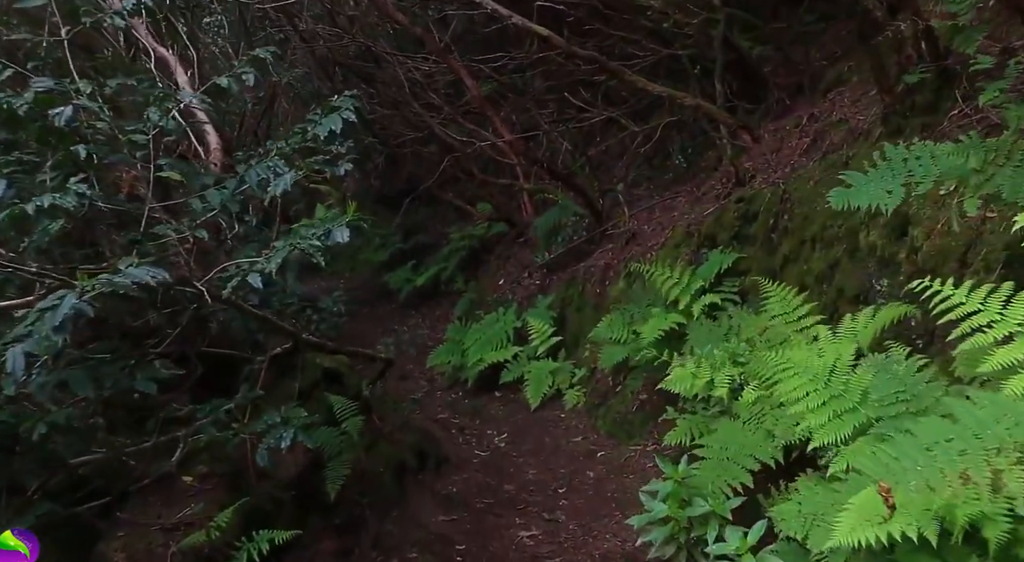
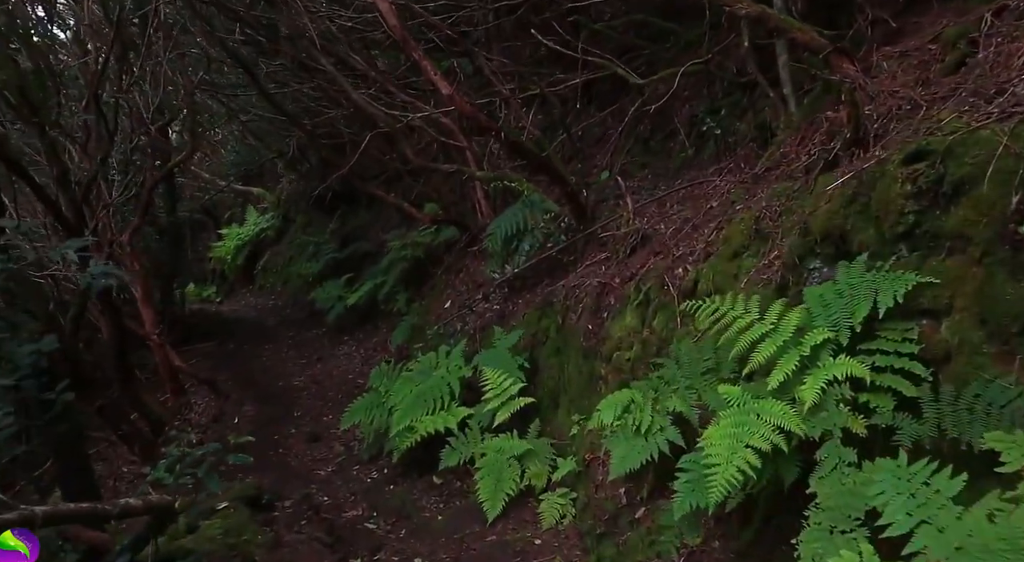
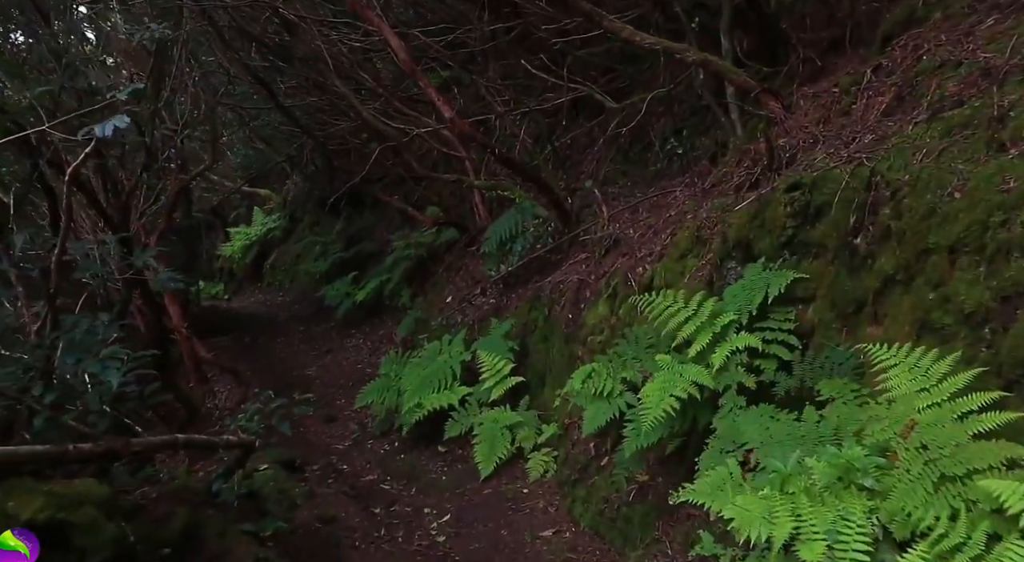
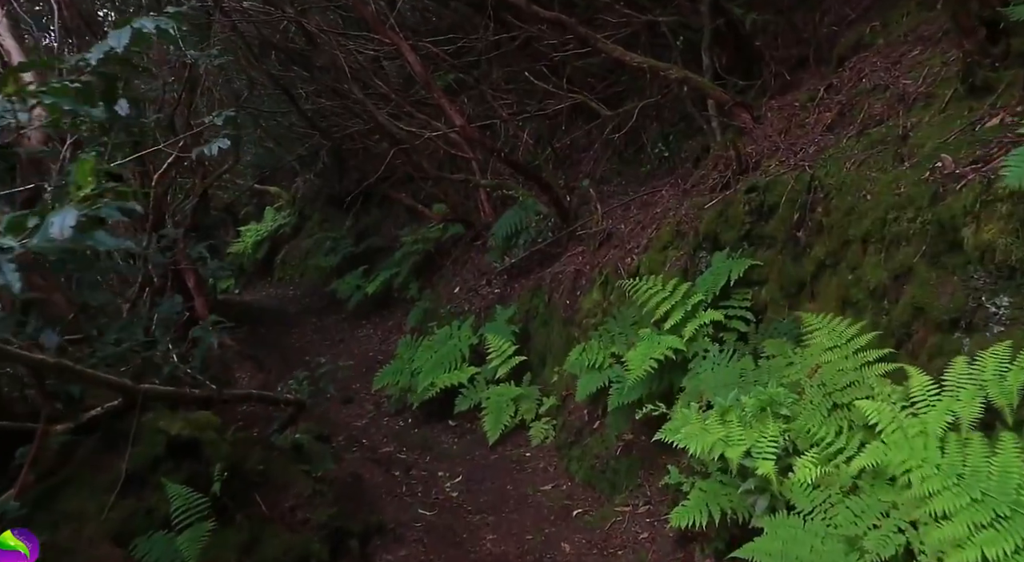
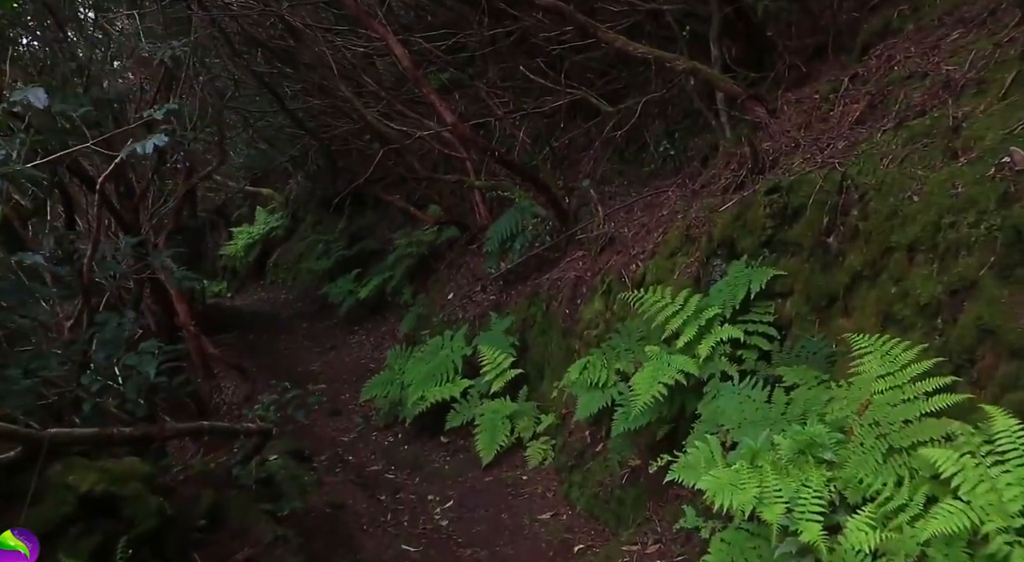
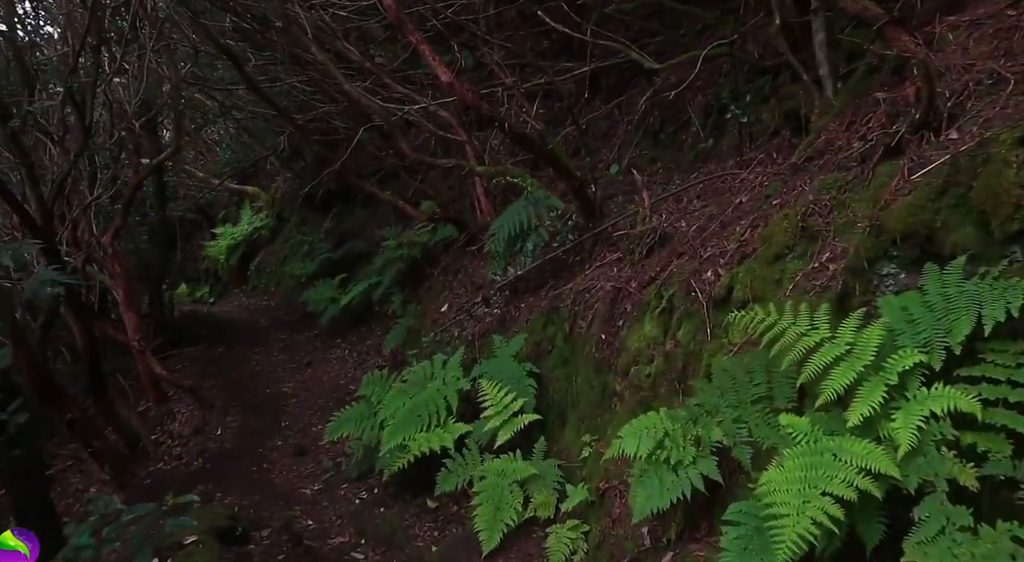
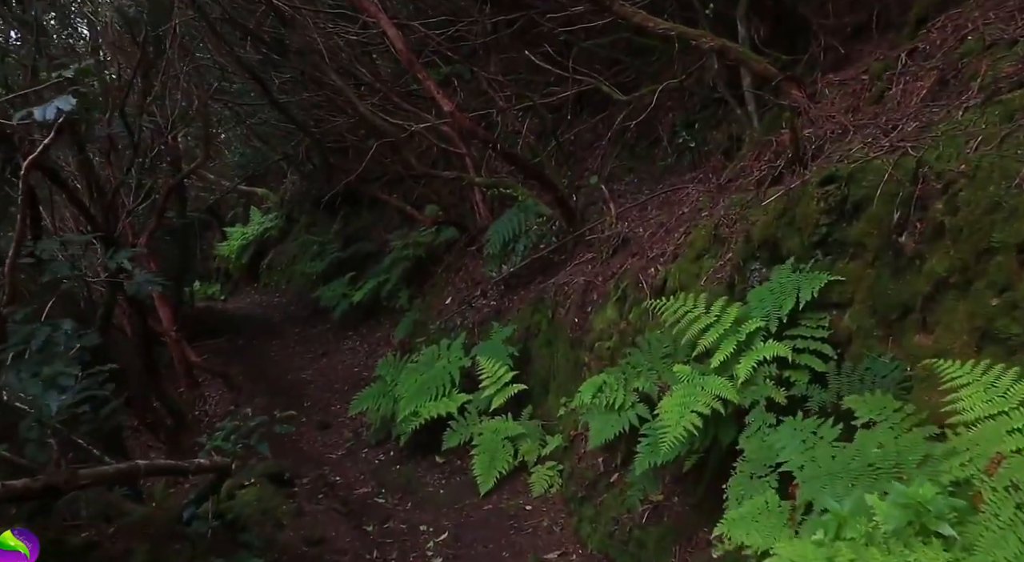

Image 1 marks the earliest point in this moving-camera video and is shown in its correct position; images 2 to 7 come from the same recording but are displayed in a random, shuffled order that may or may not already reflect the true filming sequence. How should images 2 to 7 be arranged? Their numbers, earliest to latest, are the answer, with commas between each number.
4, 5, 3, 7, 2, 6
